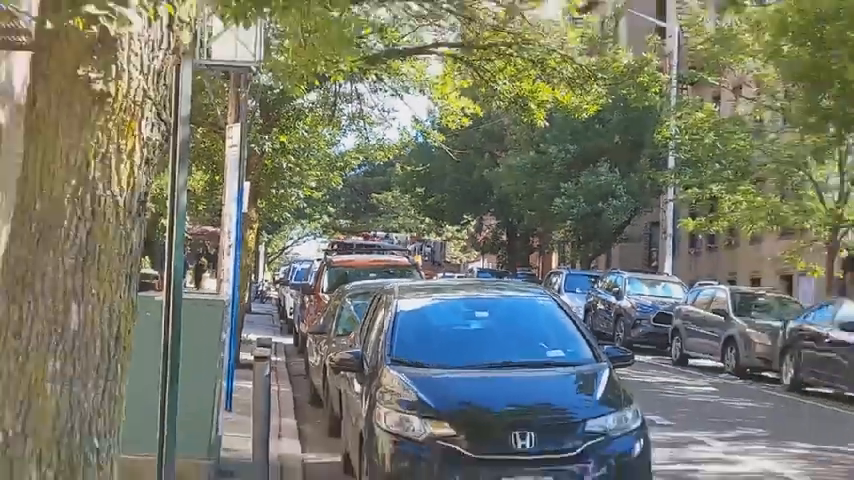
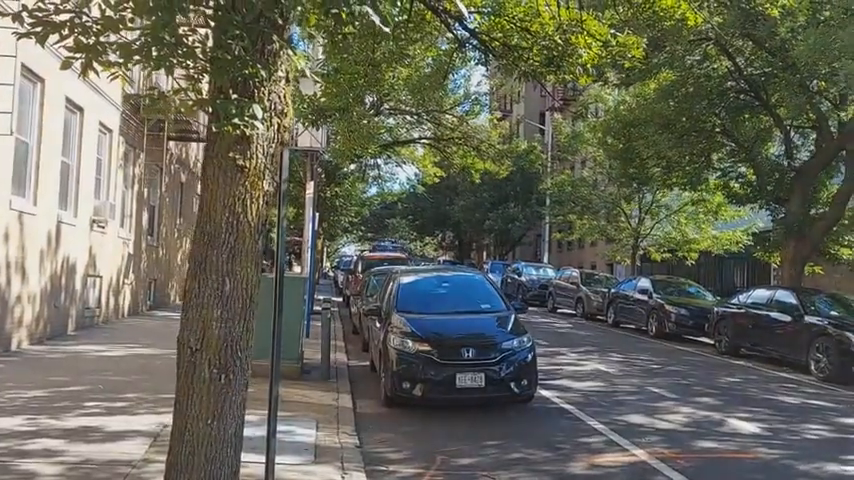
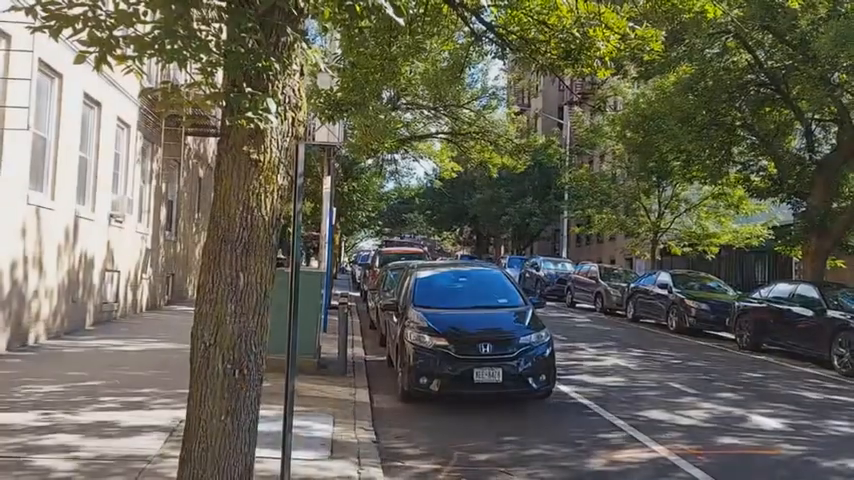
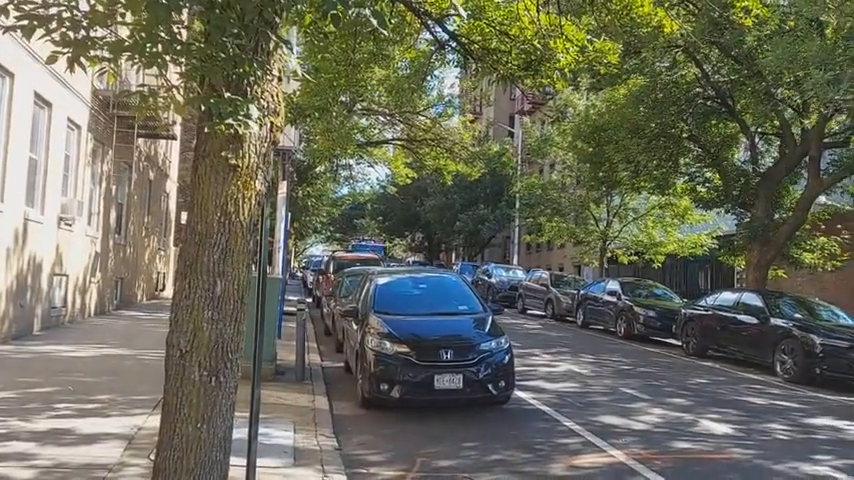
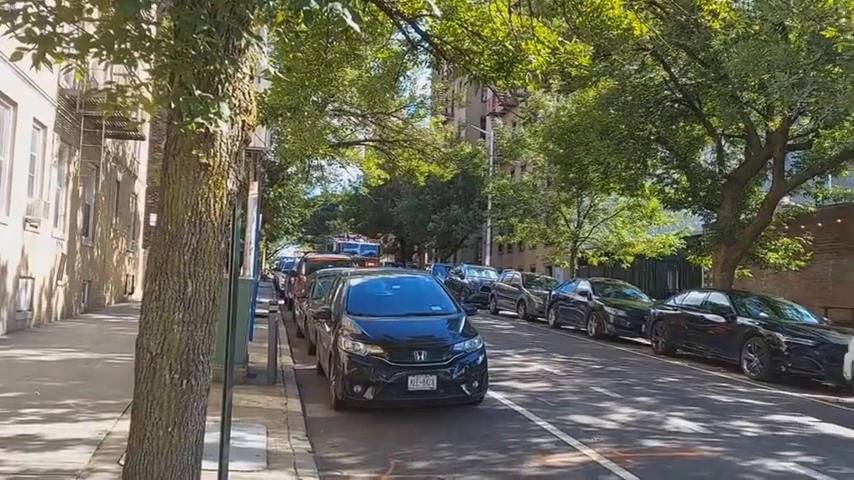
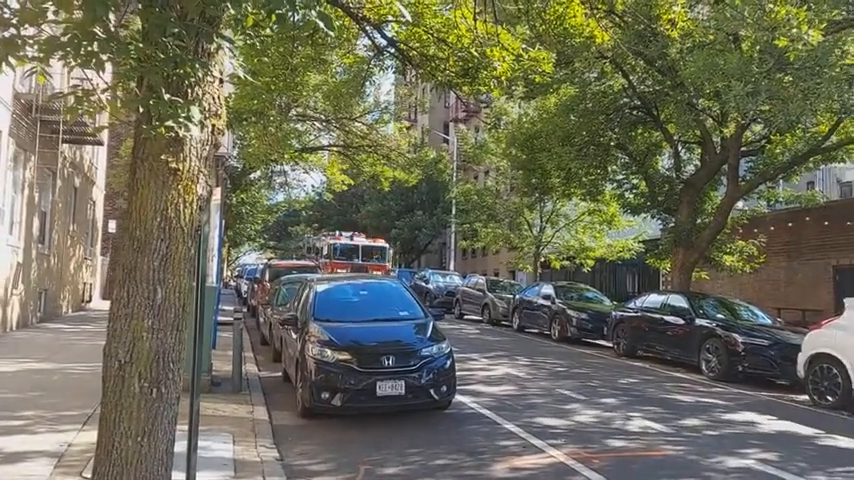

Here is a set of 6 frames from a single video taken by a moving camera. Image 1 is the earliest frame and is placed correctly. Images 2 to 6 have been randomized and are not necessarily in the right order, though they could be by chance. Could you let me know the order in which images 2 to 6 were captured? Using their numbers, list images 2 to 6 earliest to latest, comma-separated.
3, 2, 4, 5, 6
